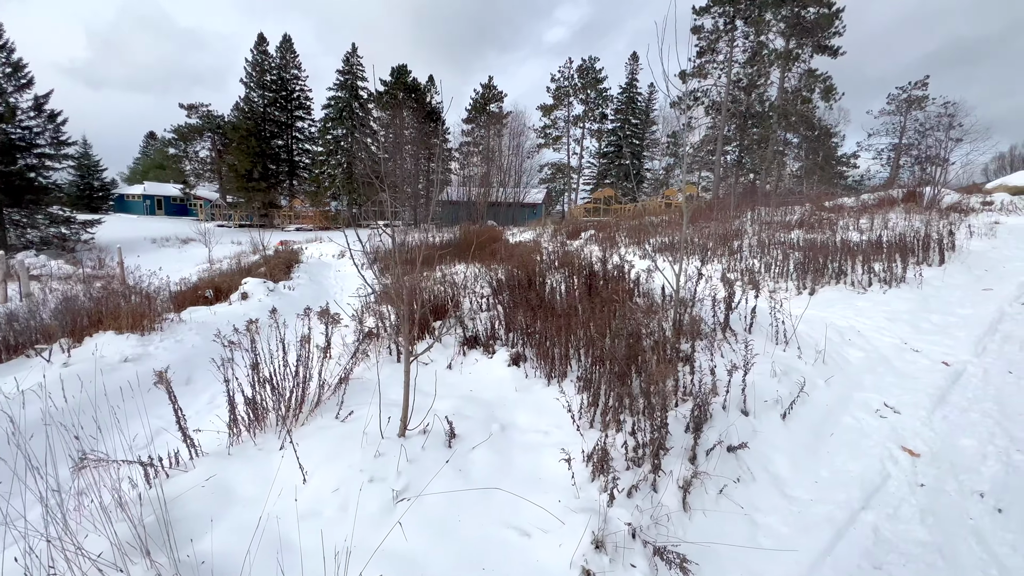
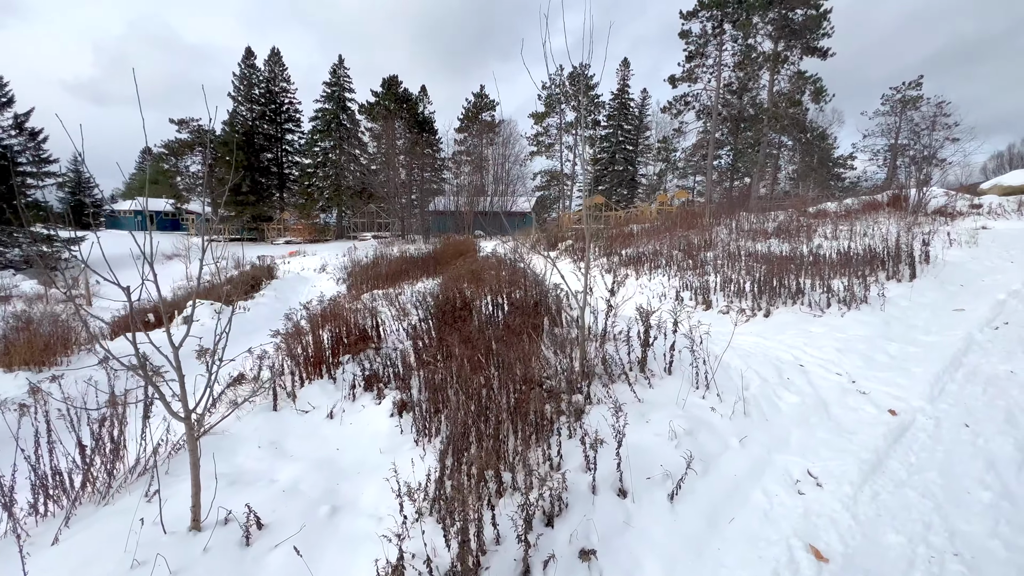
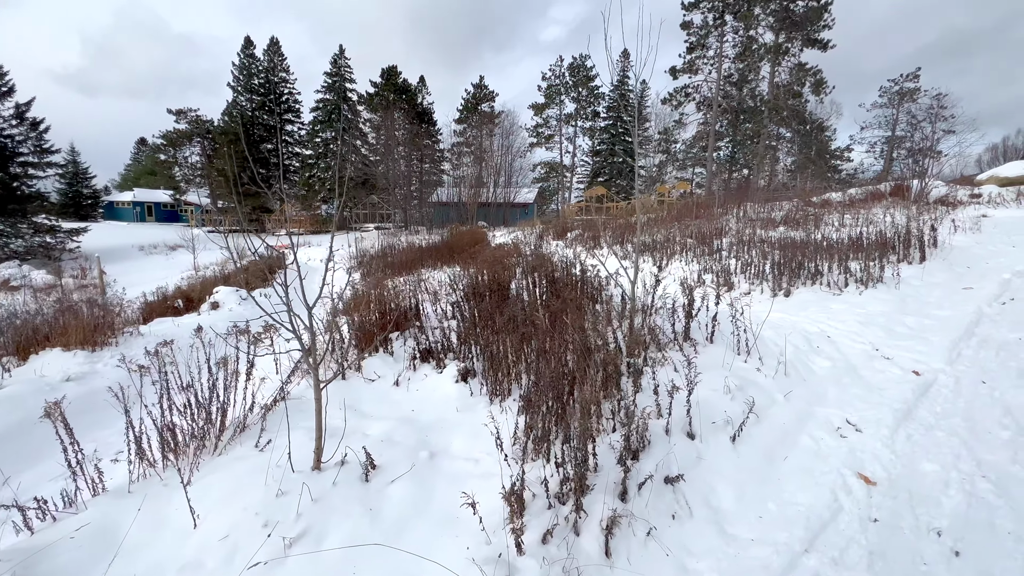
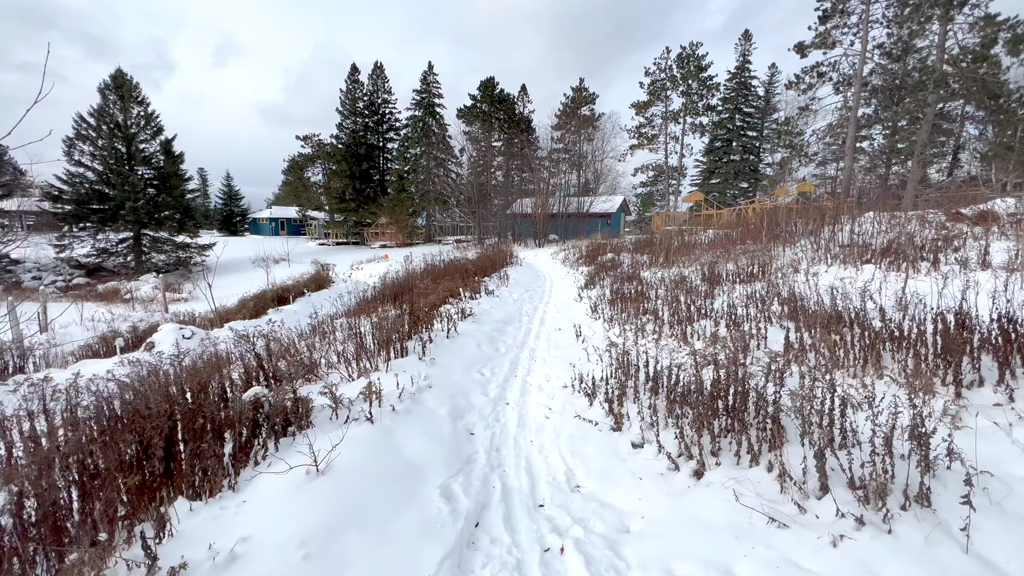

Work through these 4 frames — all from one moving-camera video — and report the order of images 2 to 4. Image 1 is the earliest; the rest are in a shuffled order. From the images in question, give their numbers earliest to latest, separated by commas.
3, 2, 4
